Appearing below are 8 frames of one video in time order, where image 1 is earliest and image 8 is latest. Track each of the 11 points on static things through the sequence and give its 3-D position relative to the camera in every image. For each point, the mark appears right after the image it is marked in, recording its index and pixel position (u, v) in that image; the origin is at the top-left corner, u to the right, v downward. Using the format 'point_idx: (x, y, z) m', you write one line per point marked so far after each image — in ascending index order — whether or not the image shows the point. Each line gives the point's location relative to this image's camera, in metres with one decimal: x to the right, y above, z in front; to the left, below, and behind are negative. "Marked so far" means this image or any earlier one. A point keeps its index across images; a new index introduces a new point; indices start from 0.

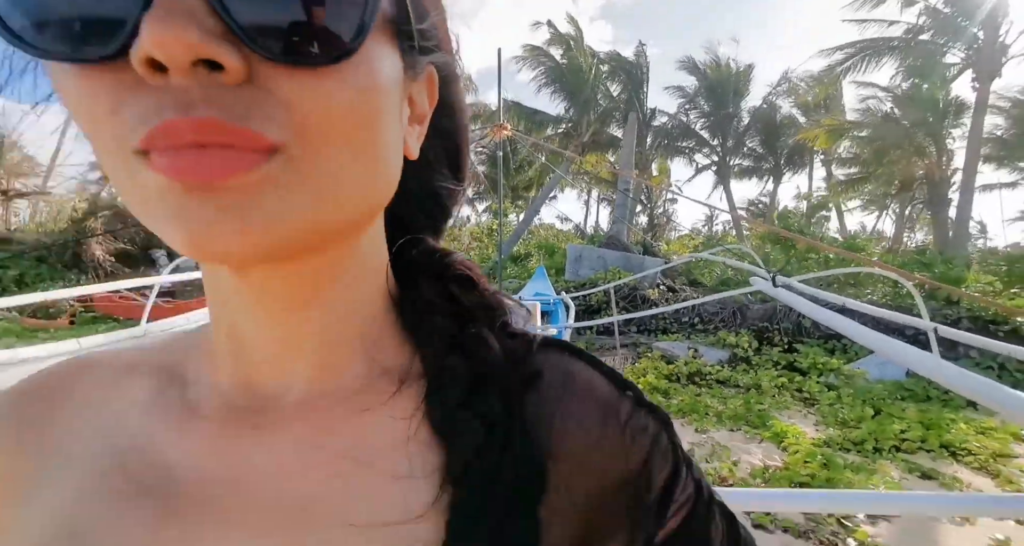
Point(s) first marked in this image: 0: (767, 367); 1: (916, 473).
0: (+3.6, -1.3, +6.7) m
1: (+3.2, -1.6, +3.8) m
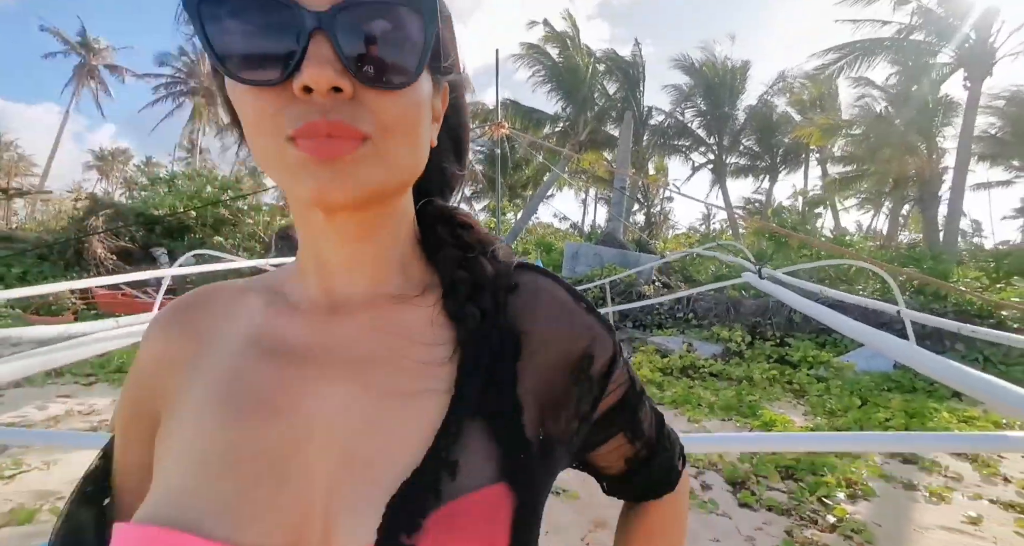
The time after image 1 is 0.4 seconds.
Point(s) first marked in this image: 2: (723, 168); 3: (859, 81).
0: (+3.6, -1.3, +6.9) m
1: (+3.2, -1.5, +3.9) m
2: (+8.4, +4.2, +19.1) m
3: (+10.5, +5.8, +14.6) m
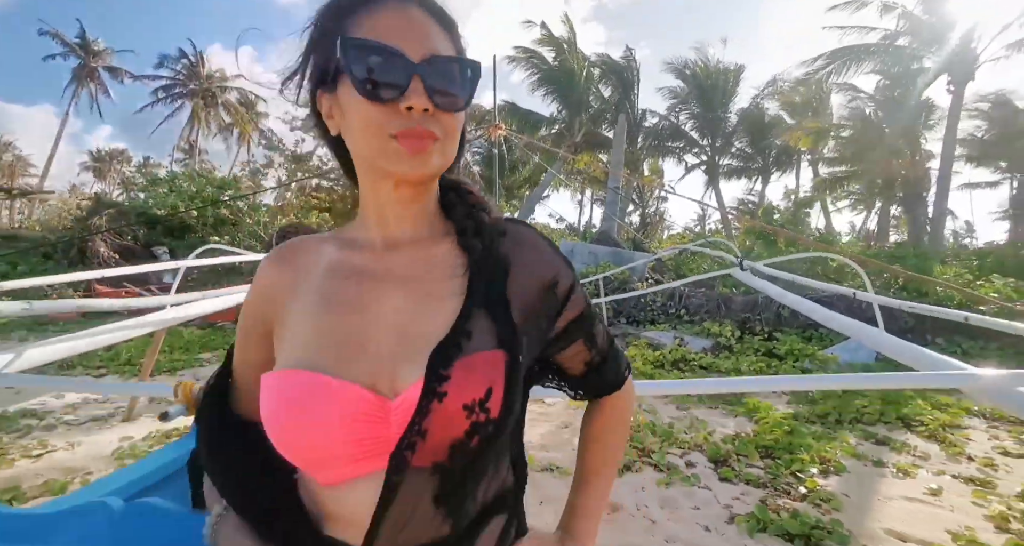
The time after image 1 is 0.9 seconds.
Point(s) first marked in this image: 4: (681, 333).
0: (+3.5, -1.2, +7.2) m
1: (+3.1, -1.5, +4.2) m
2: (+8.3, +4.2, +19.4) m
3: (+10.4, +5.9, +14.9) m
4: (+2.9, -1.0, +8.2) m
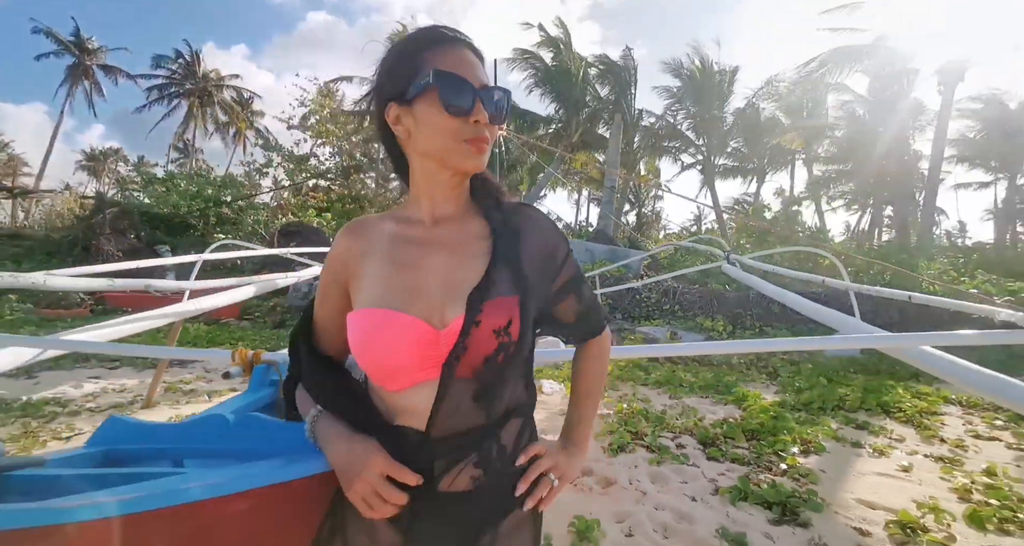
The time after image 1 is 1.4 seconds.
0: (+3.5, -1.1, +7.4) m
1: (+3.1, -1.4, +4.4) m
2: (+8.2, +4.3, +19.6) m
3: (+10.4, +5.9, +15.2) m
4: (+2.9, -1.0, +8.4) m
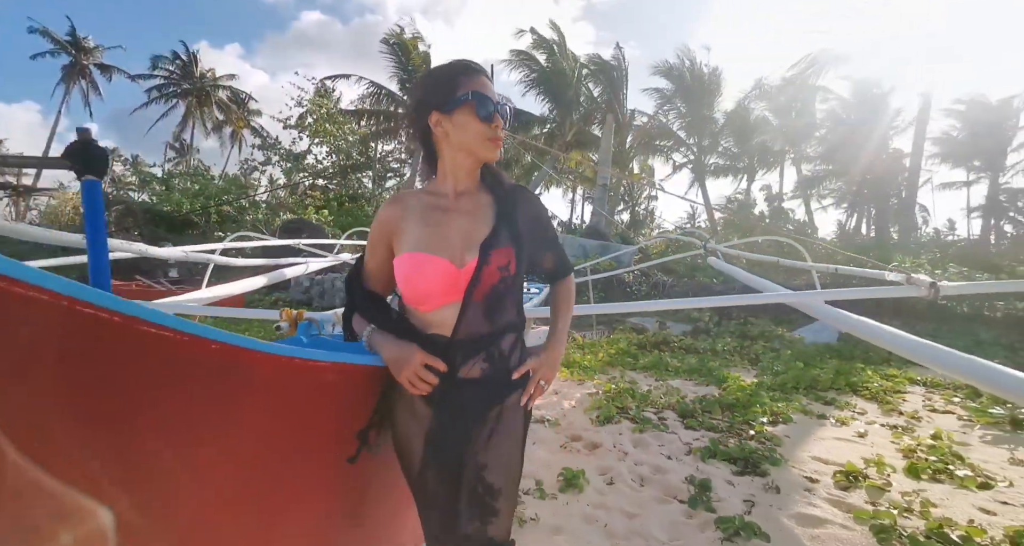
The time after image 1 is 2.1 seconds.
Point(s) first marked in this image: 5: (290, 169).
0: (+3.4, -1.0, +7.8) m
1: (+3.1, -1.3, +4.8) m
2: (+8.0, +4.4, +20.1) m
3: (+10.2, +6.1, +15.6) m
4: (+2.8, -0.8, +8.8) m
5: (-7.5, +3.5, +16.3) m
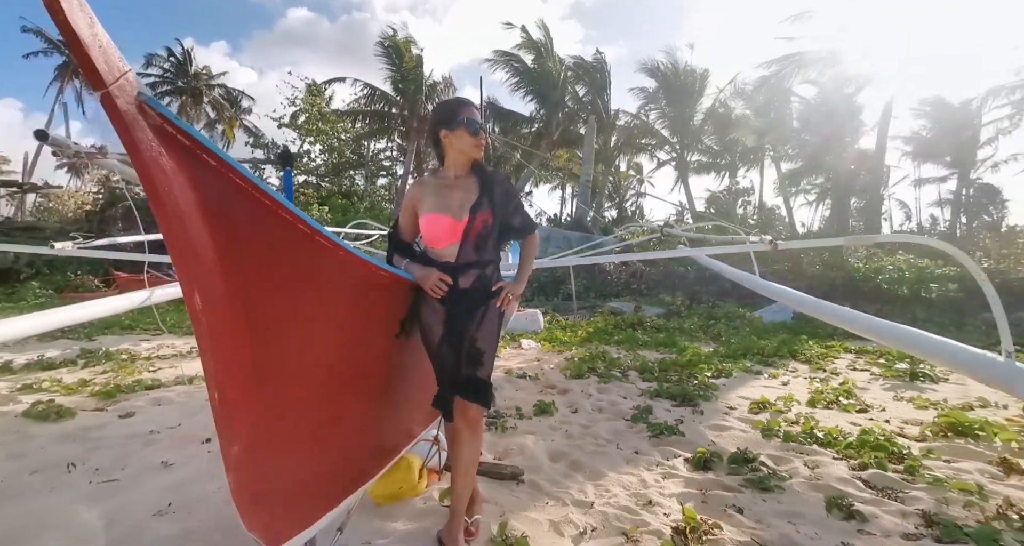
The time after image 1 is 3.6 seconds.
0: (+3.2, -0.8, +8.7) m
1: (+3.0, -1.1, +5.7) m
2: (+7.6, +4.7, +21.0) m
3: (+9.8, +6.4, +16.6) m
4: (+2.6, -0.6, +9.6) m
5: (-7.9, +3.8, +16.9) m
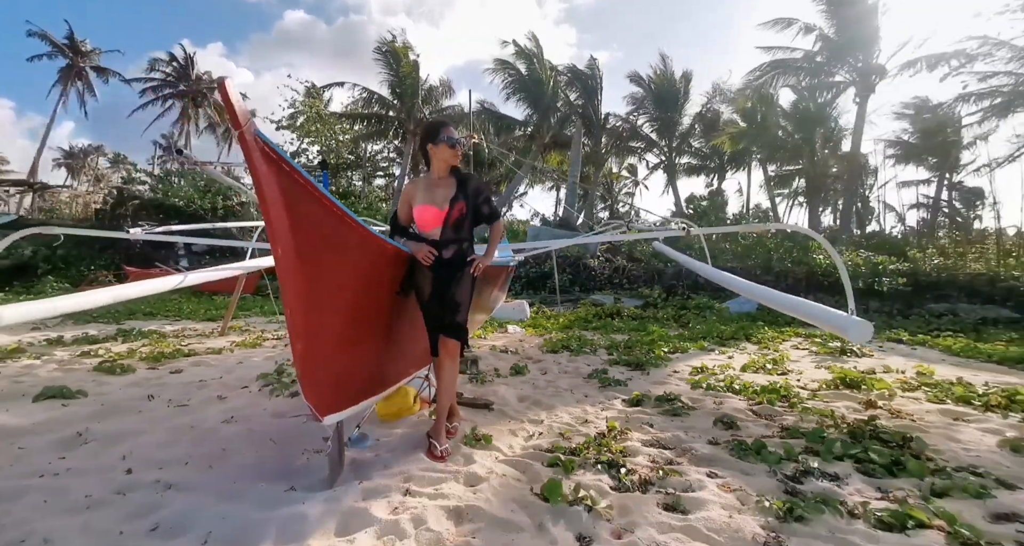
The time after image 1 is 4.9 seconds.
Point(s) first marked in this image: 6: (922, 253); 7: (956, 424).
0: (+3.0, -0.7, +9.4) m
1: (+2.8, -0.9, +6.4) m
2: (+7.3, +4.8, +21.8) m
3: (+9.6, +6.5, +17.4) m
4: (+2.3, -0.5, +10.4) m
5: (-8.2, +3.9, +17.6) m
6: (+9.0, +0.4, +10.5) m
7: (+2.7, -0.9, +2.9) m
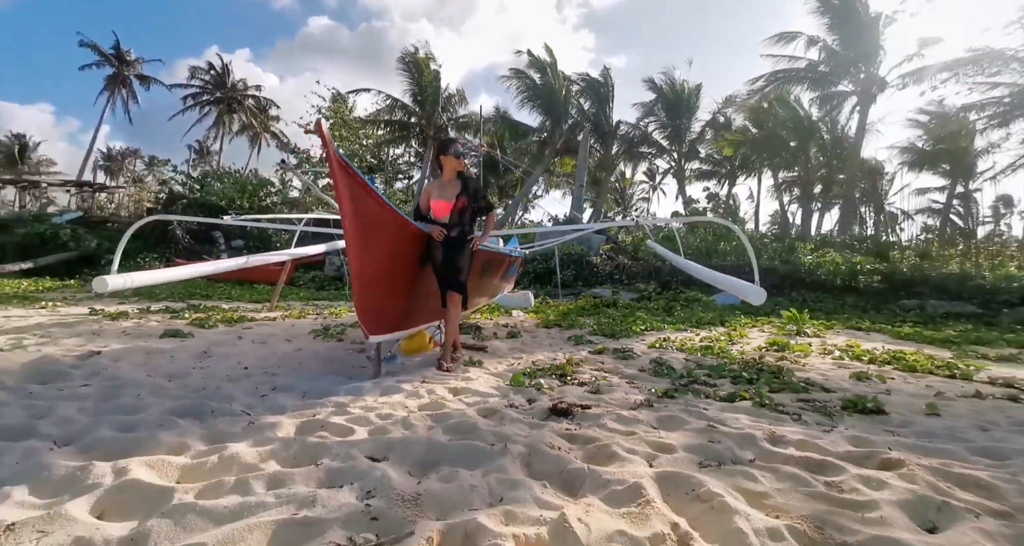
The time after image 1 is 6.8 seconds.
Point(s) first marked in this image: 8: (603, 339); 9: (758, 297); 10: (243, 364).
0: (+3.1, -0.6, +10.3) m
1: (+2.8, -0.8, +7.4) m
2: (+7.9, +4.7, +22.6) m
3: (+10.1, +6.4, +18.2) m
4: (+2.5, -0.4, +11.3) m
5: (-7.7, +4.0, +19.0) m
6: (+9.2, +0.4, +11.3) m
7: (+2.6, -0.8, +3.8) m
8: (+1.0, -0.7, +5.3) m
9: (+1.9, -0.2, +3.7) m
10: (-1.8, -0.6, +3.3) m
